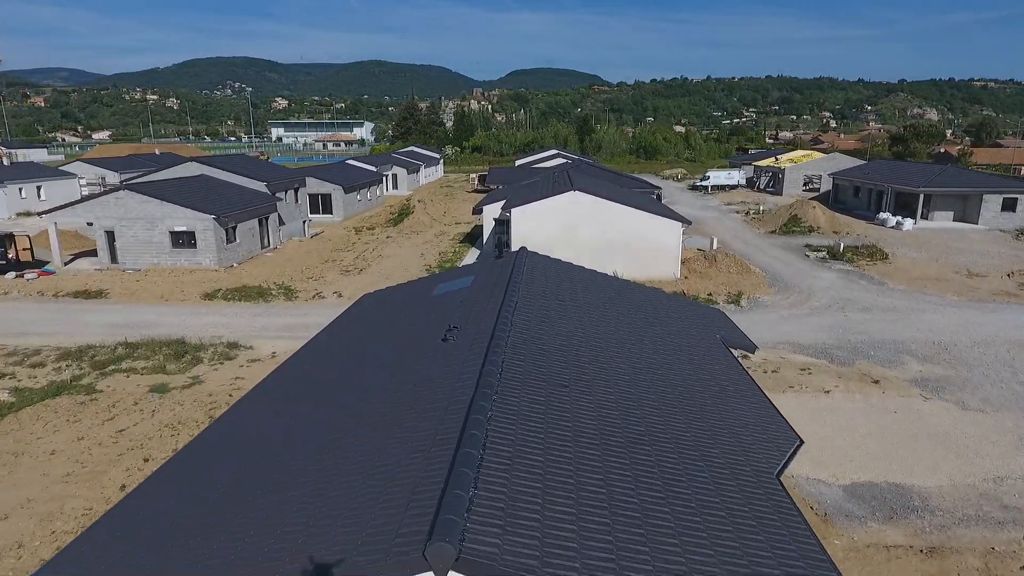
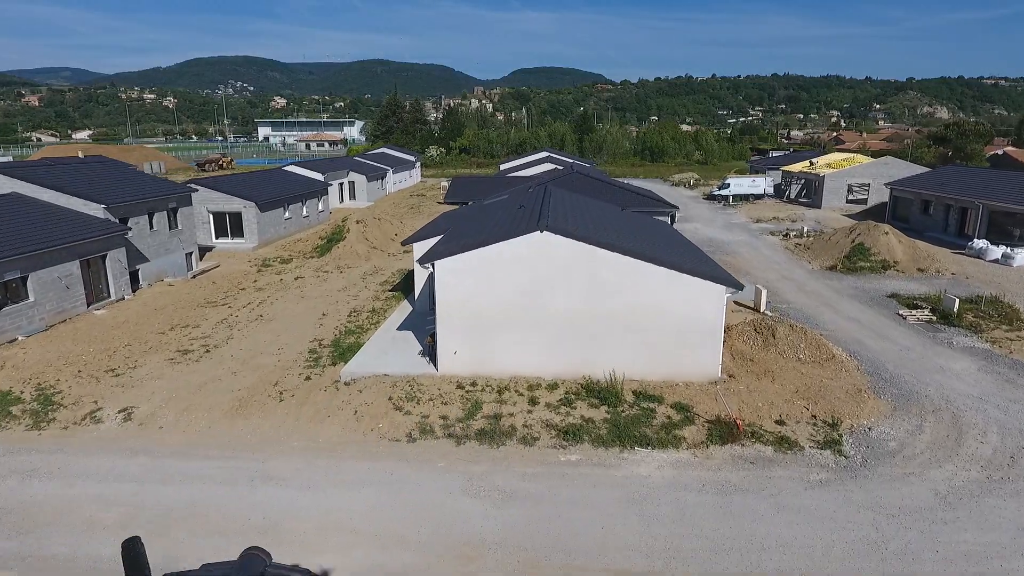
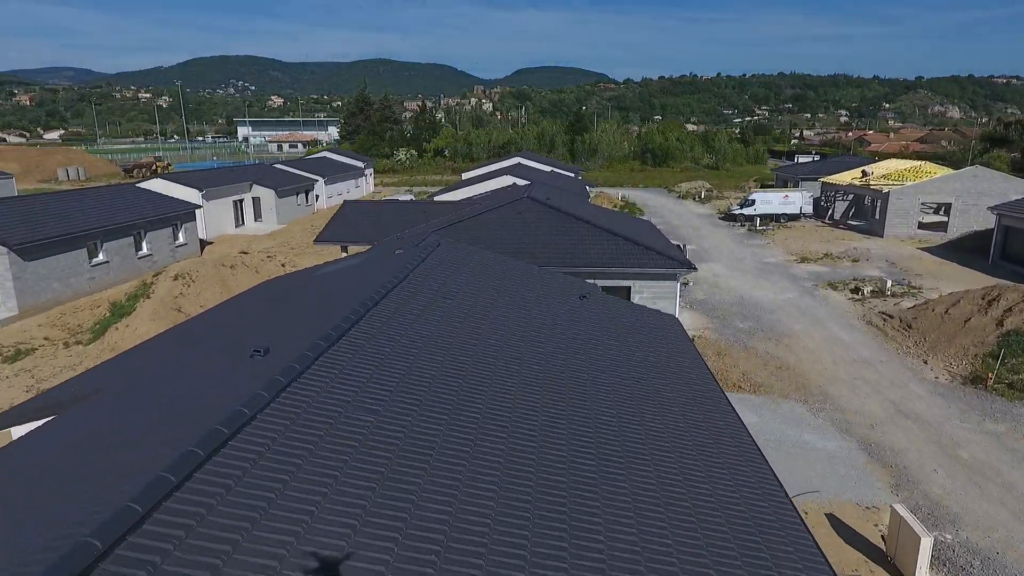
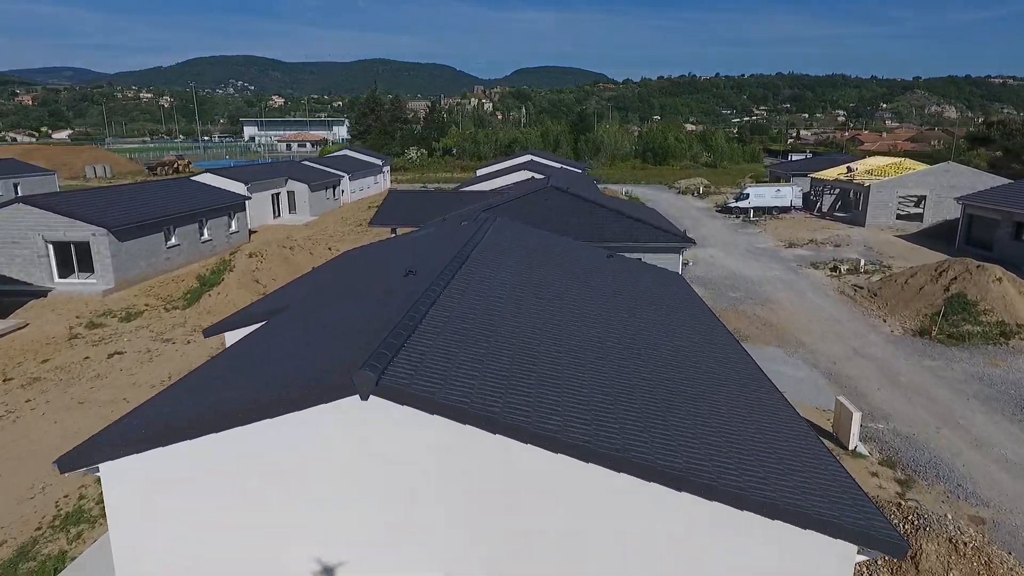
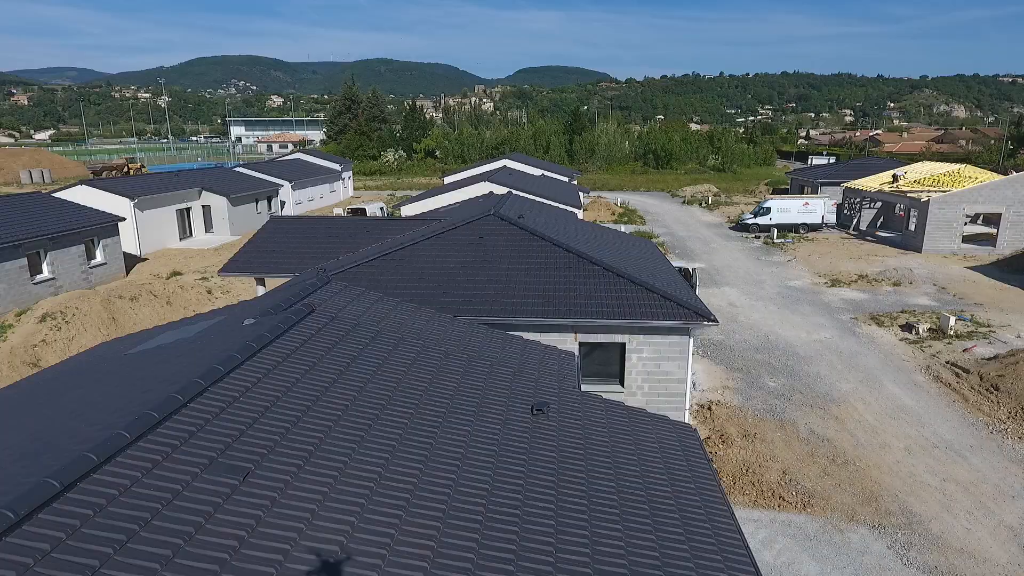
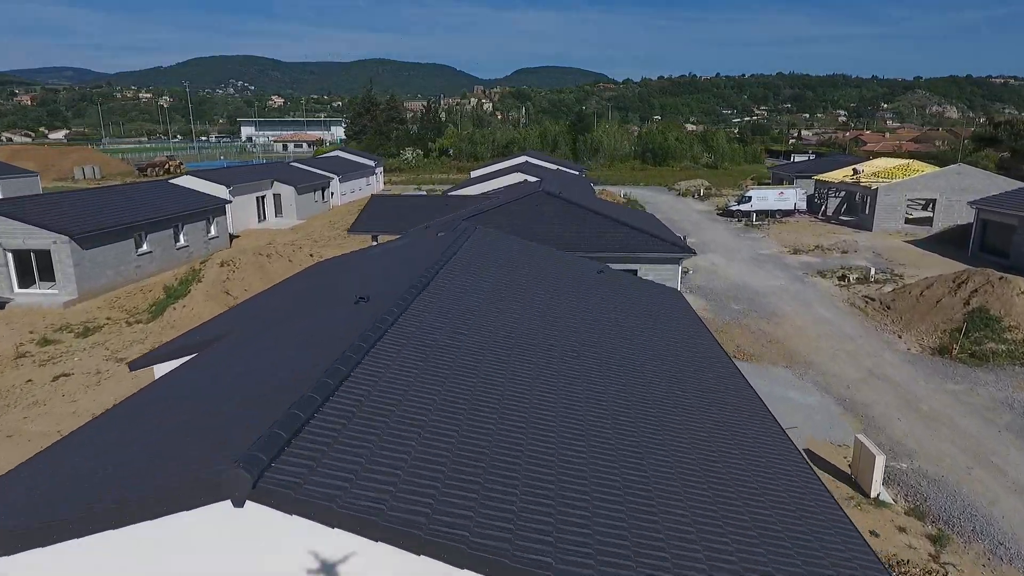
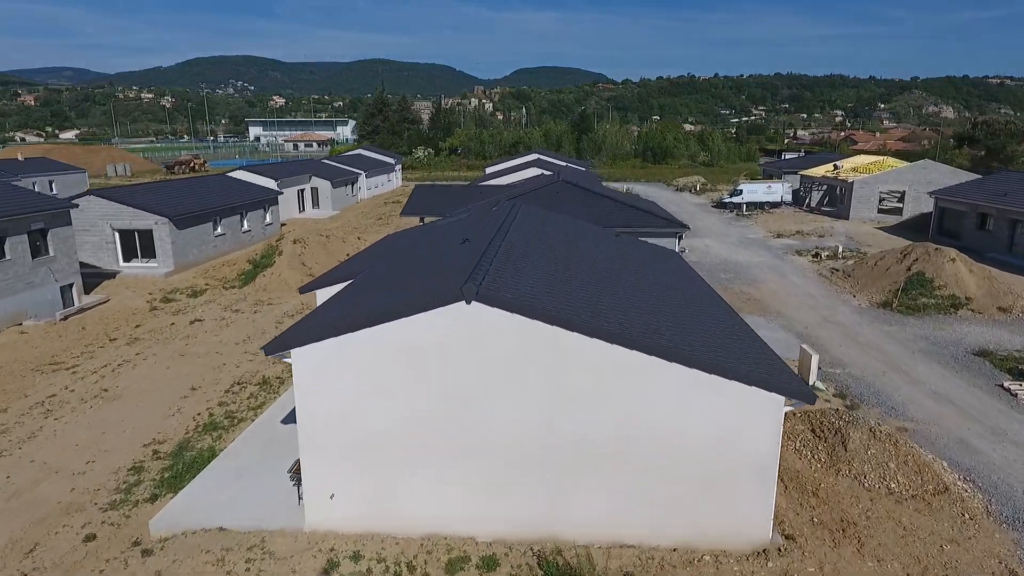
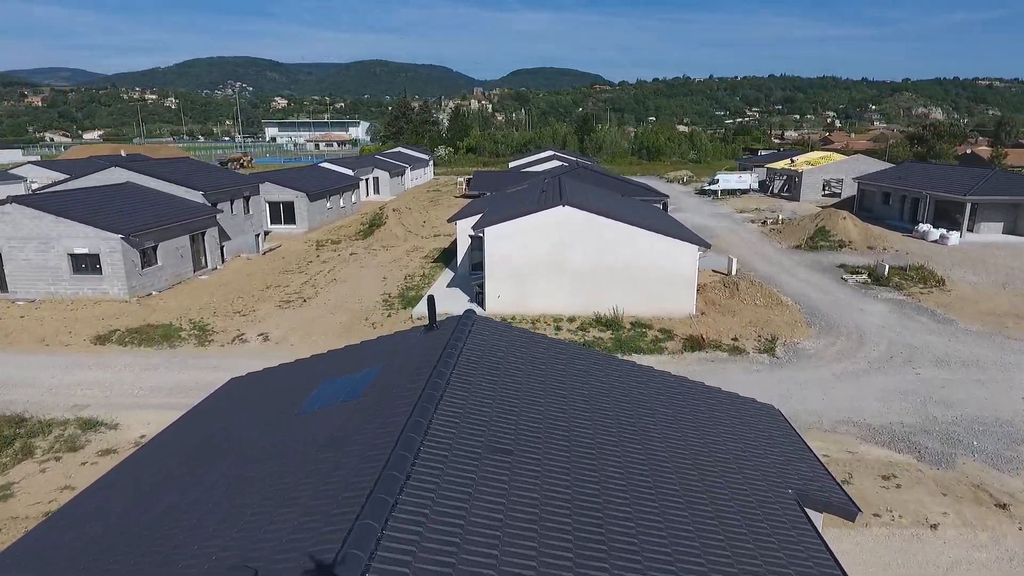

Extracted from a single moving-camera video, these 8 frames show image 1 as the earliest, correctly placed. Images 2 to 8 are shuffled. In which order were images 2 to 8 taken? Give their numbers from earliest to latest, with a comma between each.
8, 2, 7, 4, 6, 3, 5
